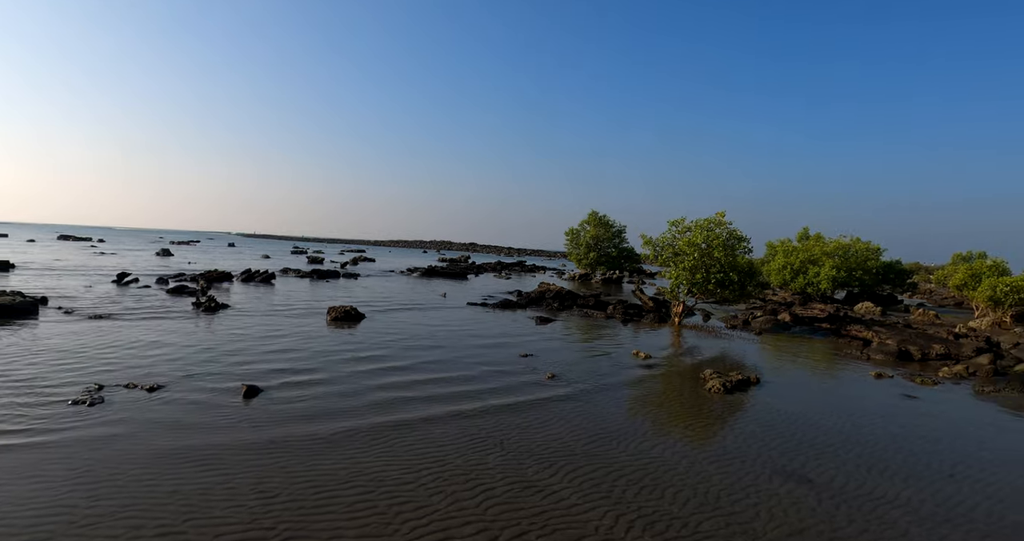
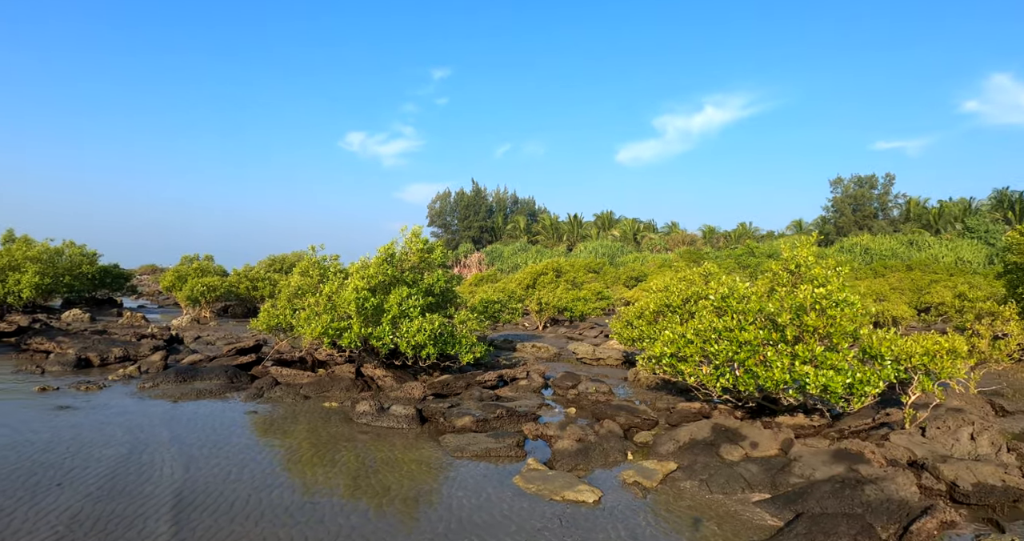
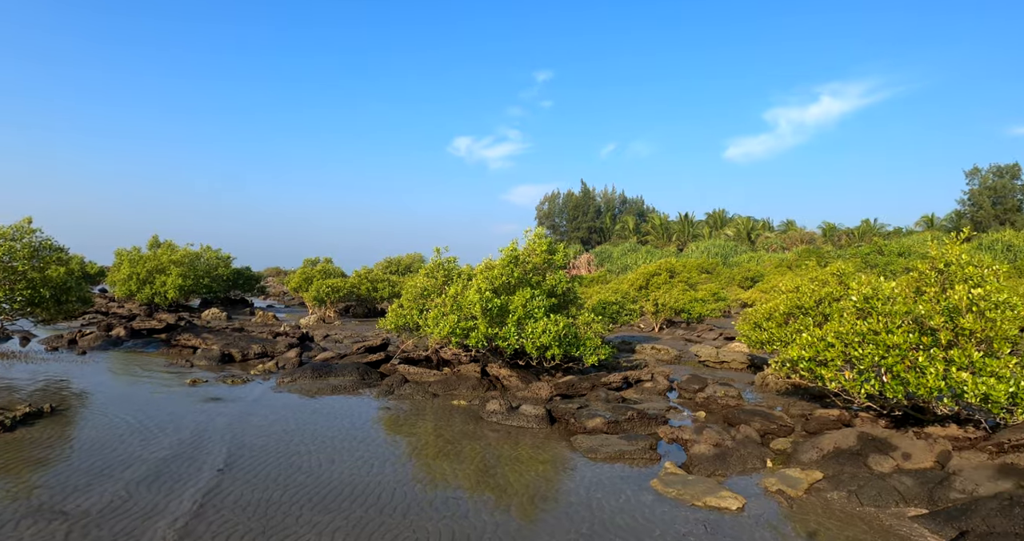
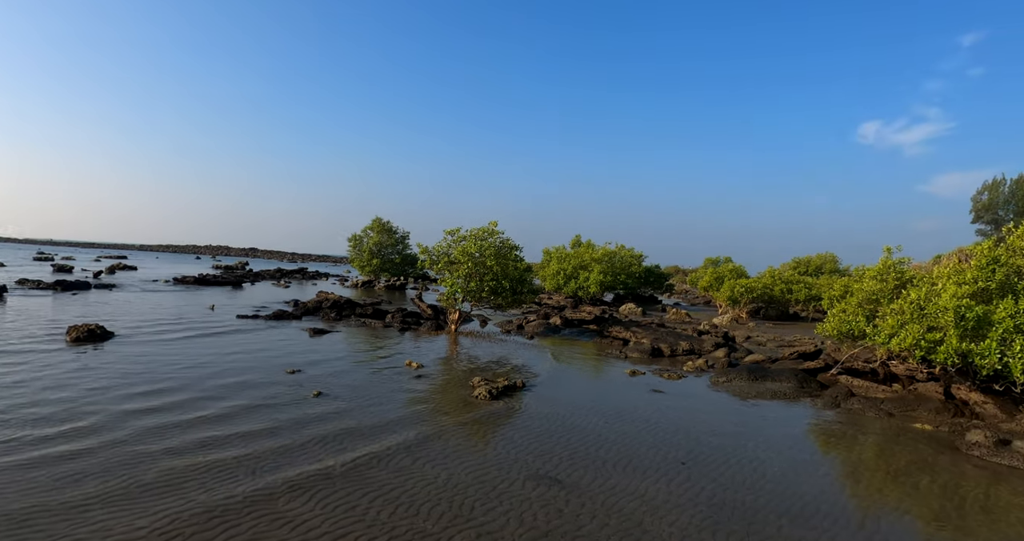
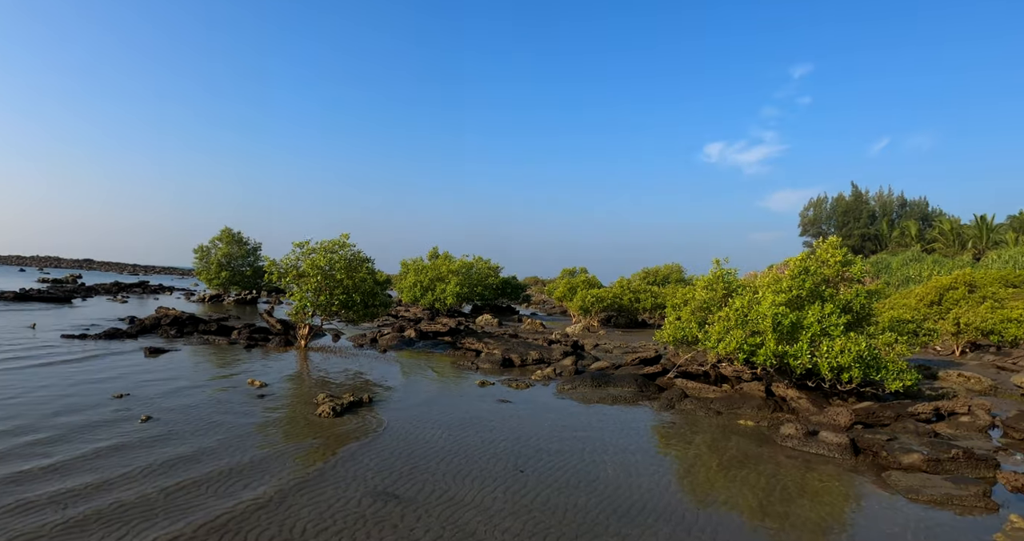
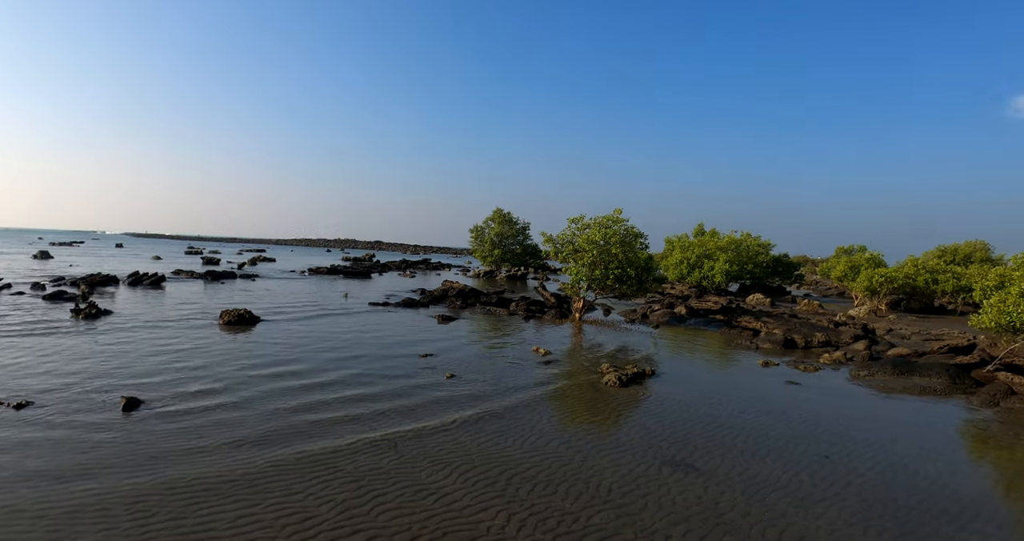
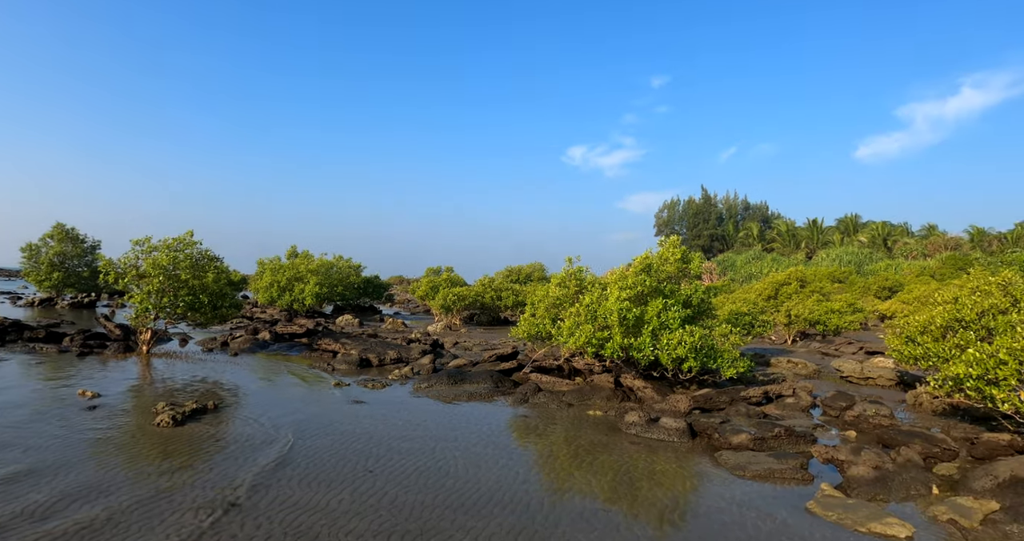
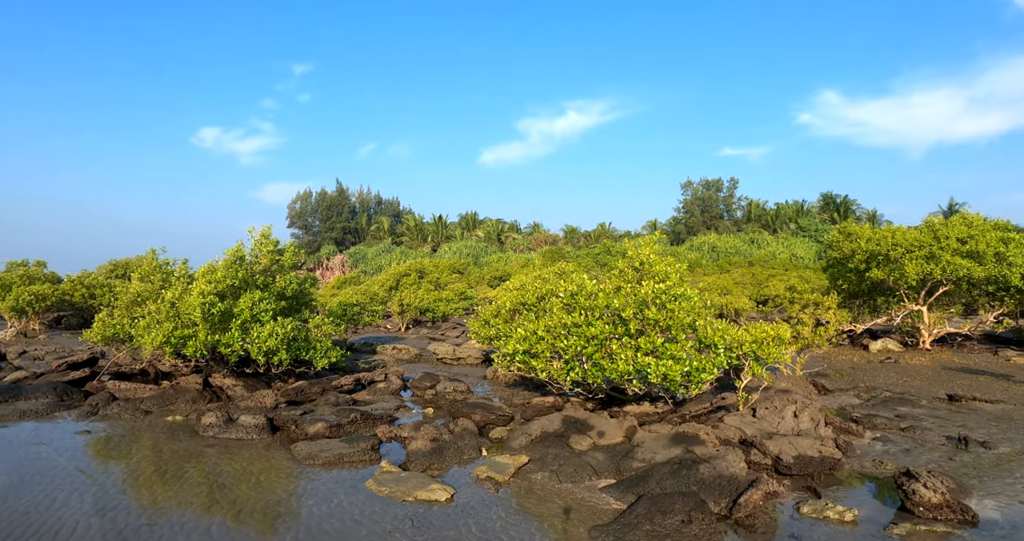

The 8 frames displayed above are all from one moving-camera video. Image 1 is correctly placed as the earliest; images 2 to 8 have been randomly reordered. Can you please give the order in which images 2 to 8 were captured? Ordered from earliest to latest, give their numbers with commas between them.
6, 4, 5, 7, 3, 2, 8
